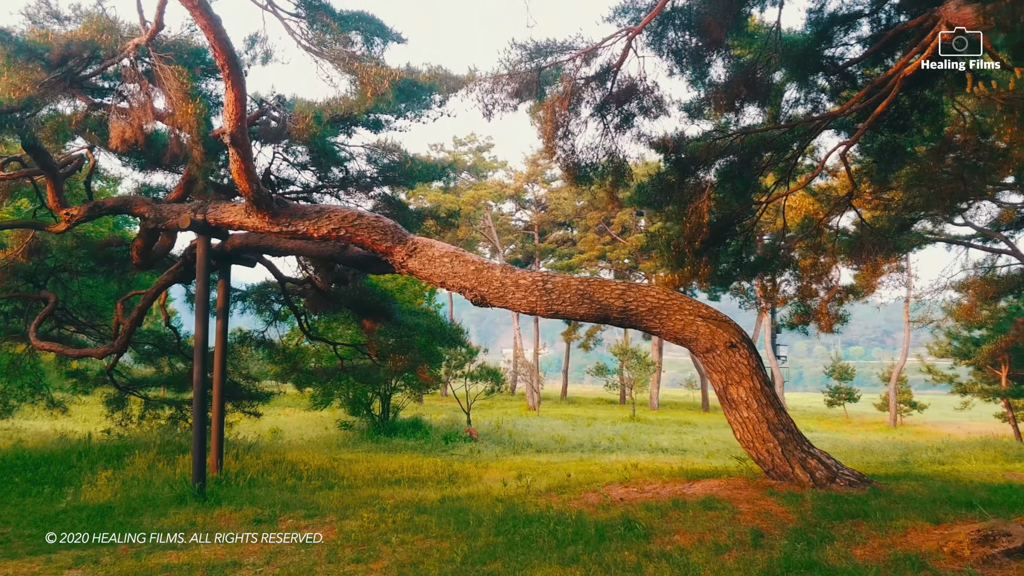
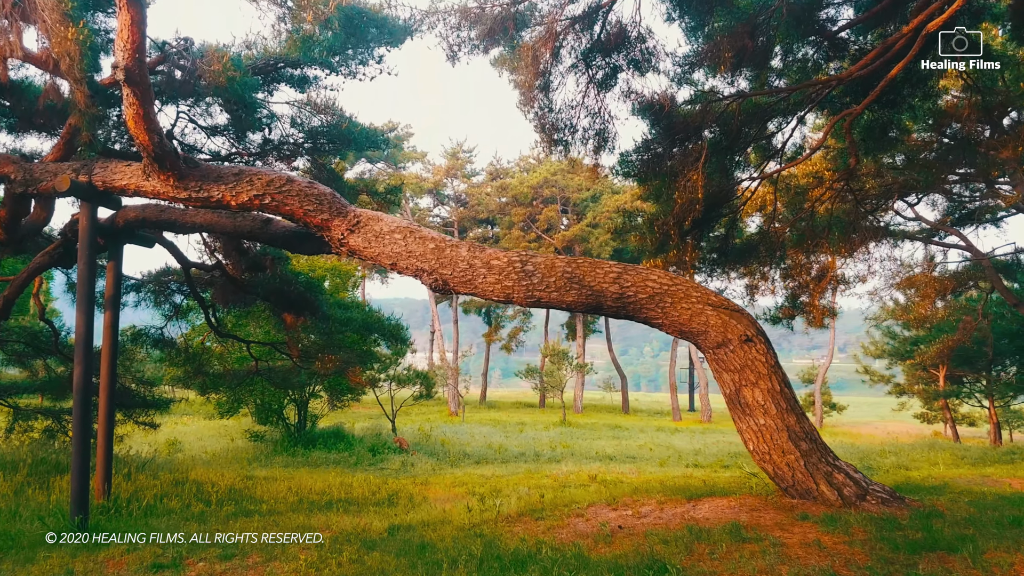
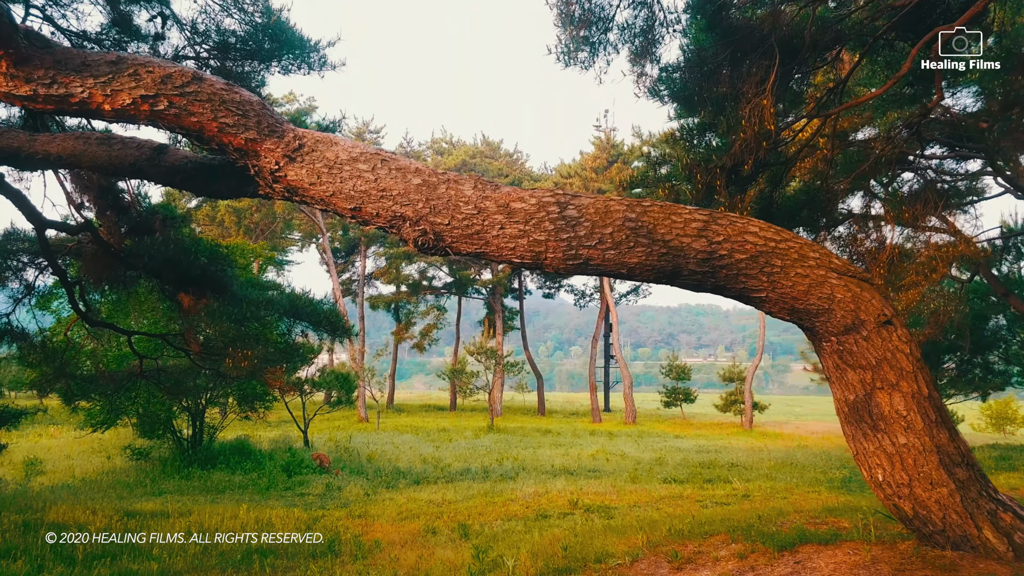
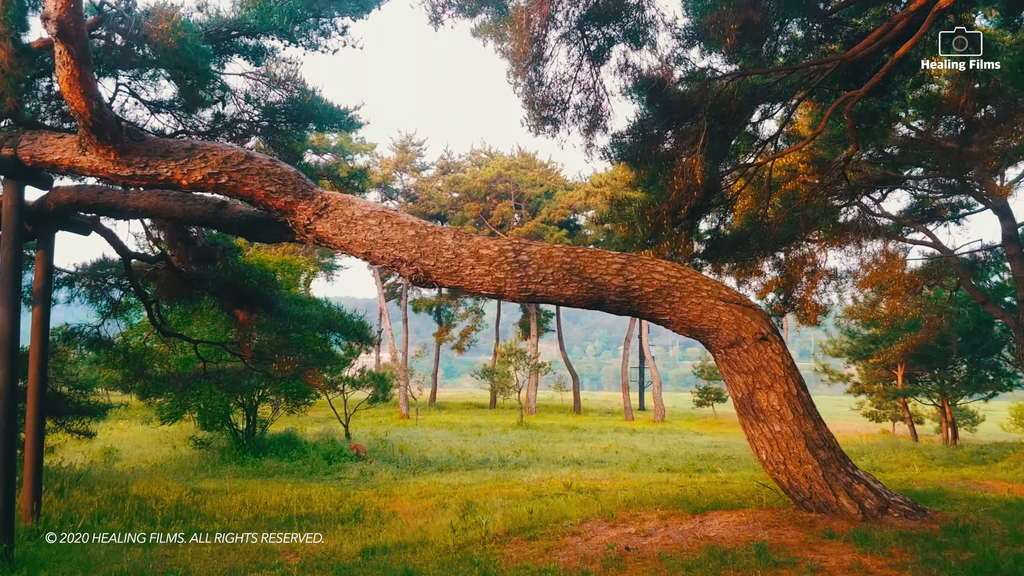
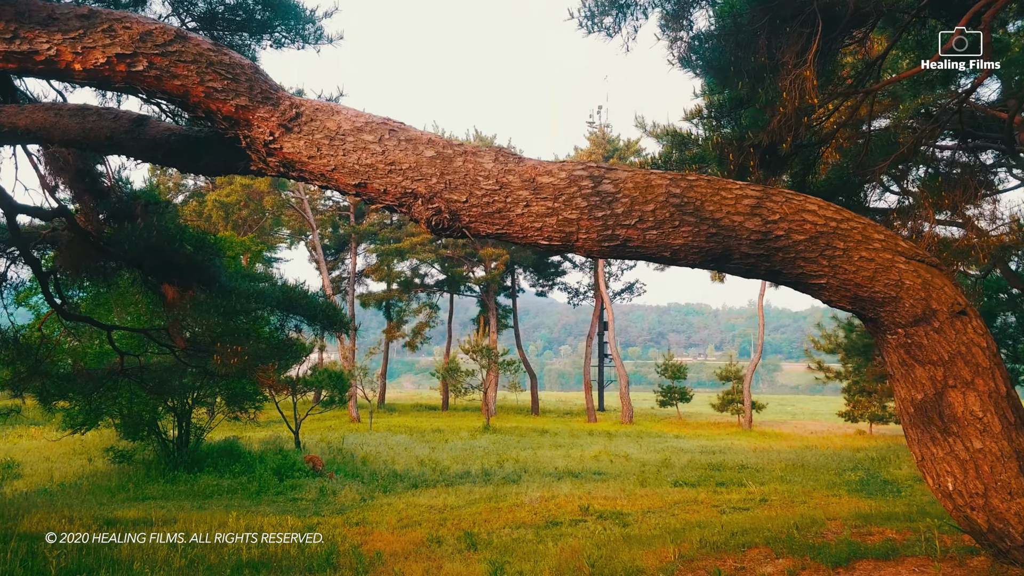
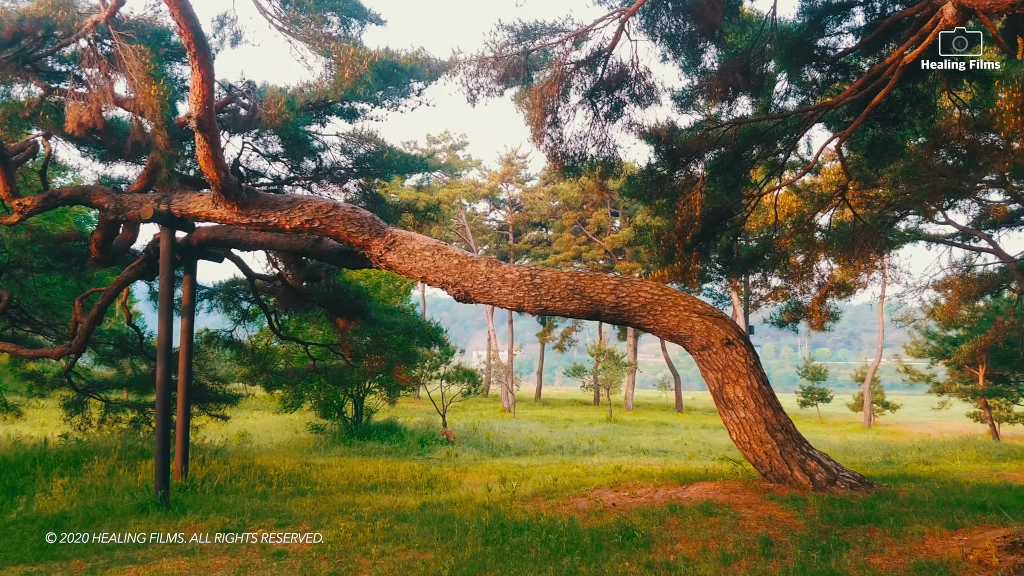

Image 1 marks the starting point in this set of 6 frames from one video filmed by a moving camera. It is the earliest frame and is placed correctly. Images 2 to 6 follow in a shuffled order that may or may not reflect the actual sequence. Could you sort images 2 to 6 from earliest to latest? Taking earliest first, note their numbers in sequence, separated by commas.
6, 2, 4, 3, 5
